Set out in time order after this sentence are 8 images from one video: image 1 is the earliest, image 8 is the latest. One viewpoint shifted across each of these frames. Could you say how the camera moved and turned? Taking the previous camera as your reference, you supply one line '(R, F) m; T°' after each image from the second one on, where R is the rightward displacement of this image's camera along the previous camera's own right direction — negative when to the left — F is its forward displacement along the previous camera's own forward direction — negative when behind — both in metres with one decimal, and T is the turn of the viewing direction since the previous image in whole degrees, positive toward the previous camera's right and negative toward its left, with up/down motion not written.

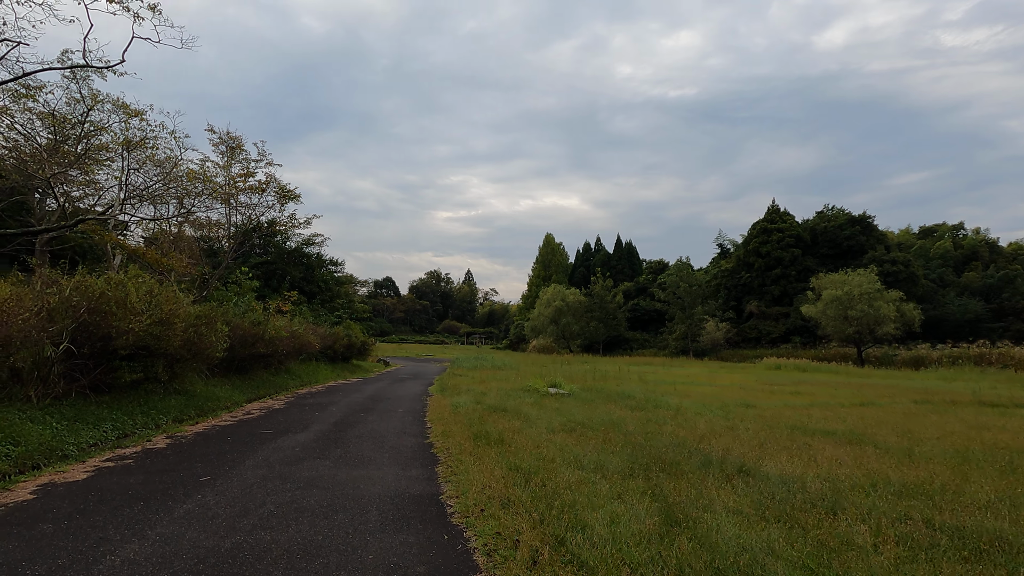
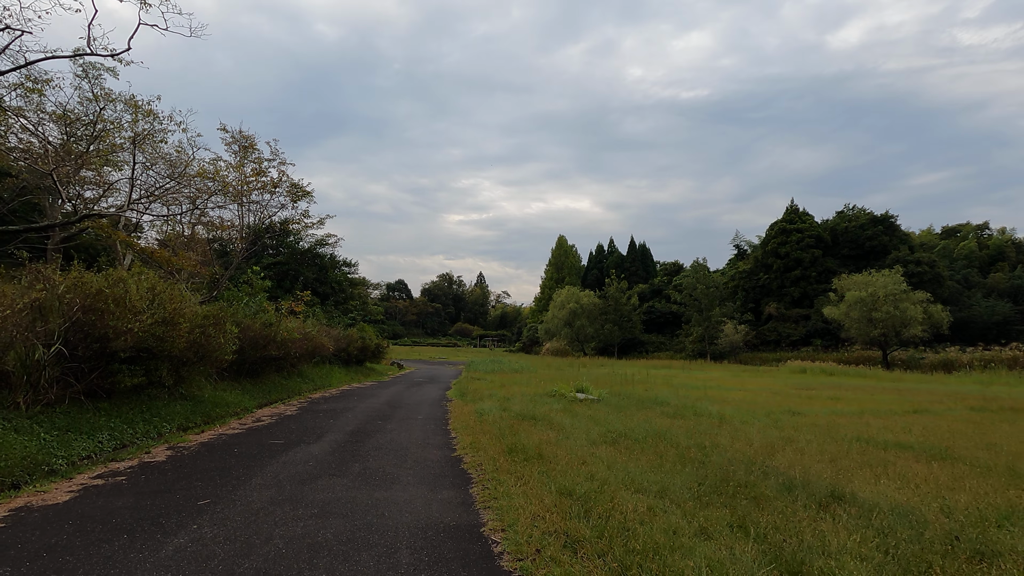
(-0.3, +0.8) m; -1°
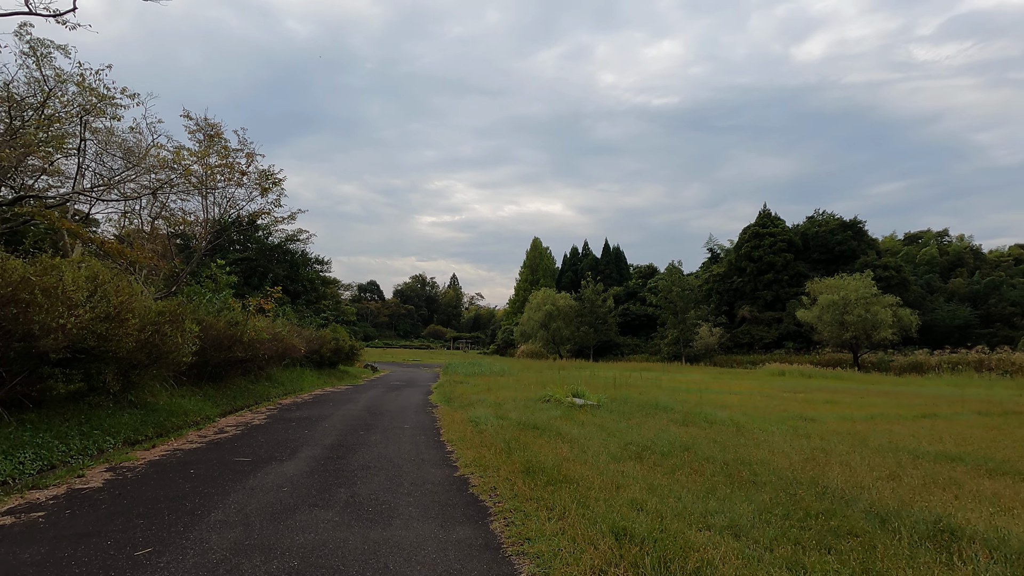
(-0.4, +1.0) m; +3°
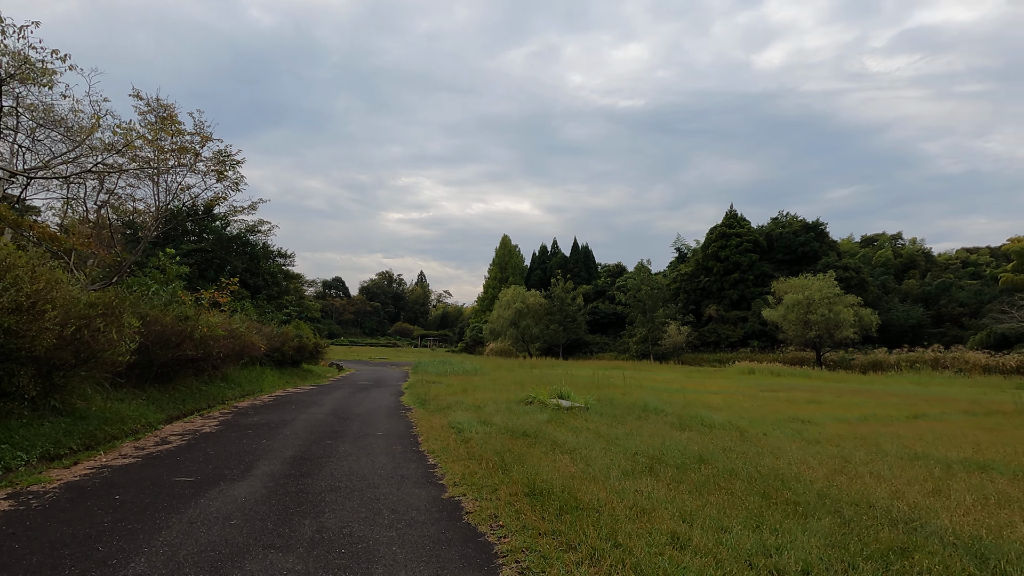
(-0.3, +0.9) m; +3°
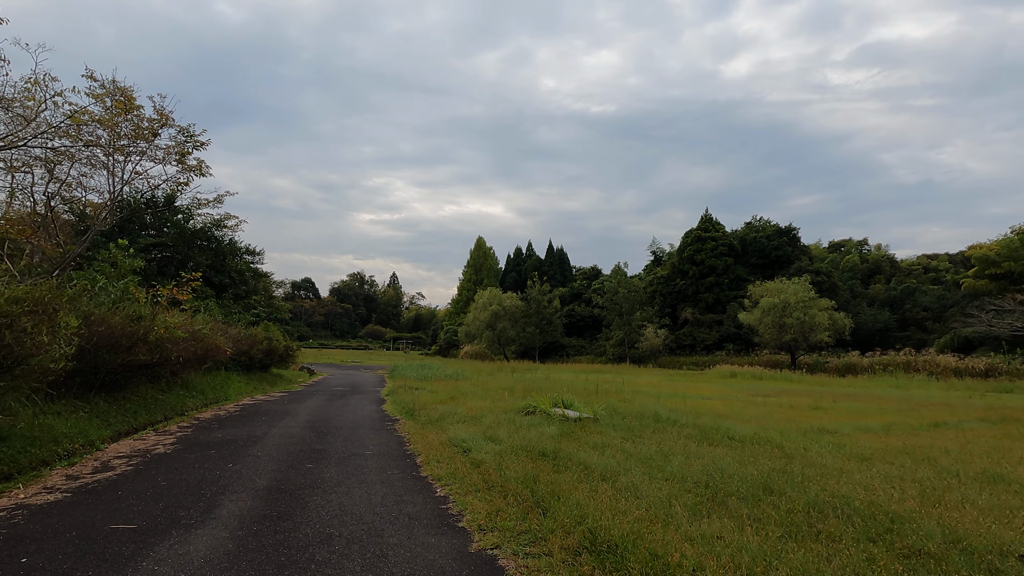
(-0.5, +1.1) m; +3°
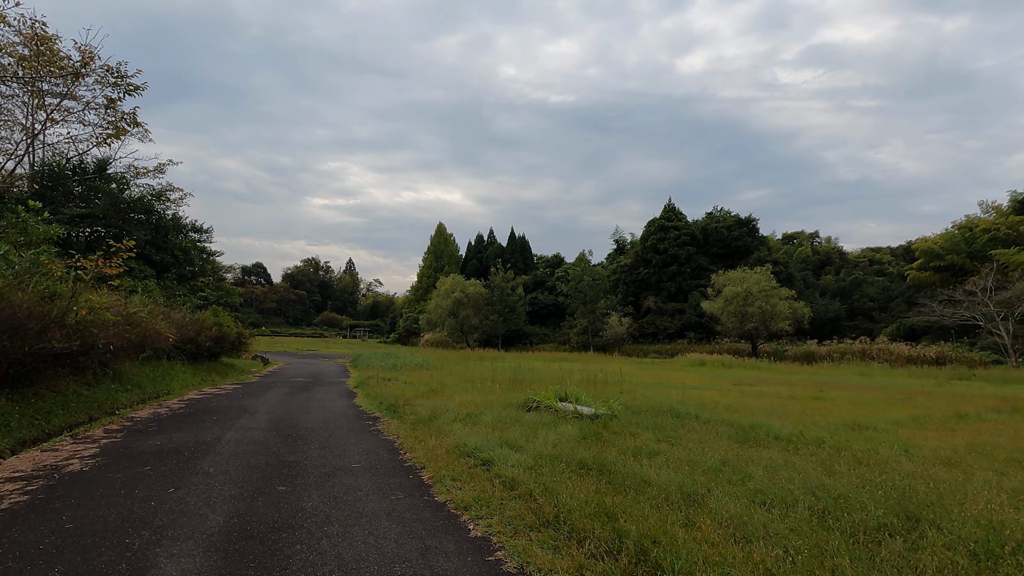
(-0.7, +1.5) m; +4°
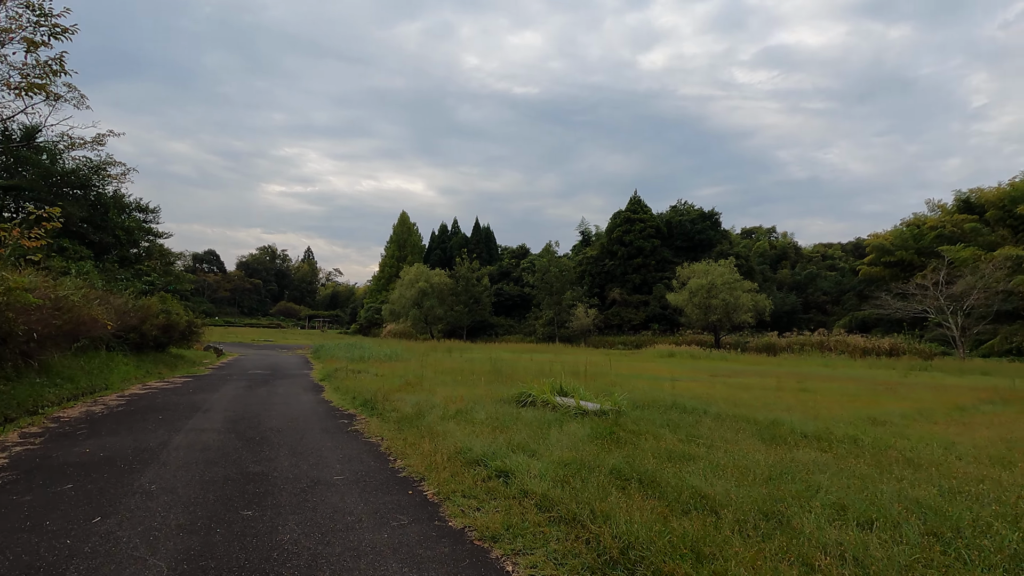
(-0.5, +1.0) m; +4°
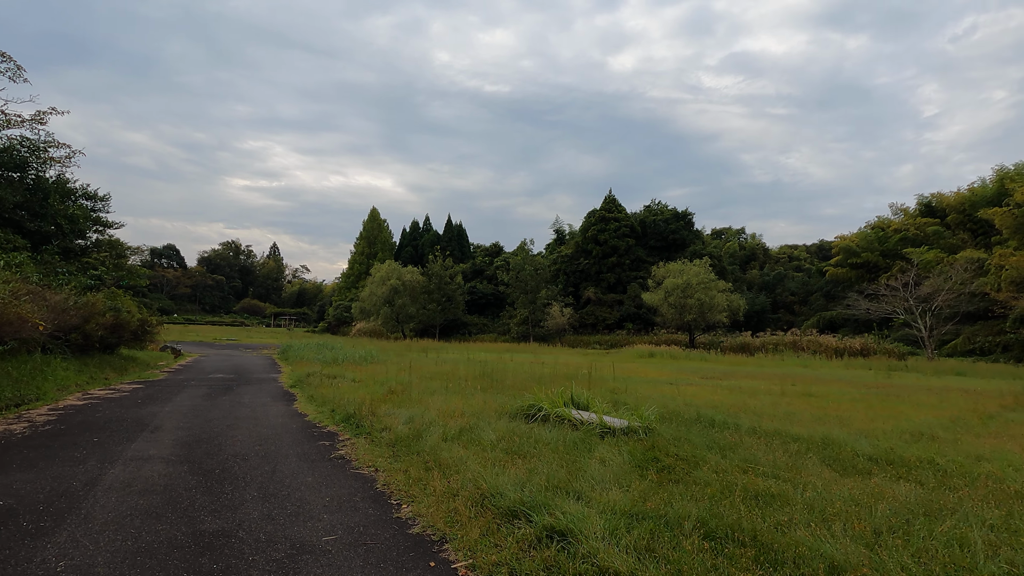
(-0.5, +1.2) m; +3°
